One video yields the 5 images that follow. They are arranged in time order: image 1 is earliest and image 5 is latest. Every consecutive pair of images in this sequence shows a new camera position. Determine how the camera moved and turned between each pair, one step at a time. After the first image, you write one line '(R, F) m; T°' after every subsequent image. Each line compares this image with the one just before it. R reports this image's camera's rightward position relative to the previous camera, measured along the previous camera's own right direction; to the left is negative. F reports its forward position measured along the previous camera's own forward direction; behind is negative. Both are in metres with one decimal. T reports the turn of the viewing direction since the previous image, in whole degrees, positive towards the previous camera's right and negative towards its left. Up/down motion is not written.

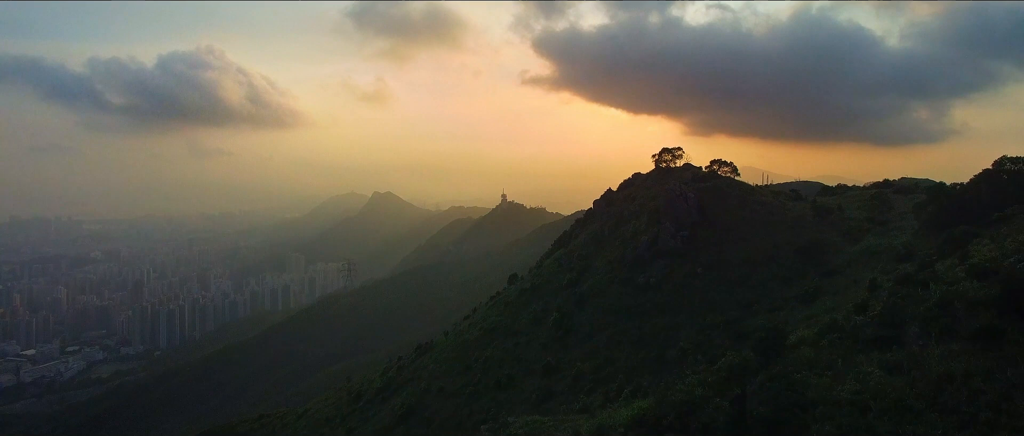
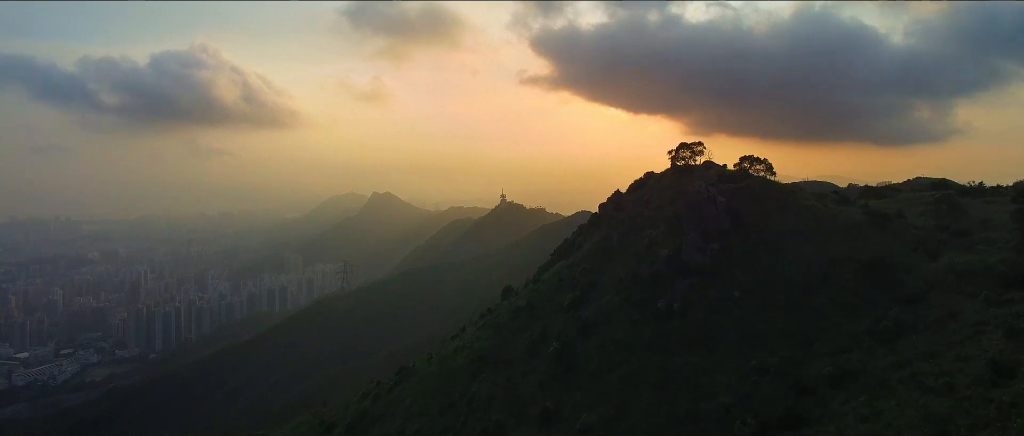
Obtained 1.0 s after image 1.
(+0.1, +1.1) m; 0°
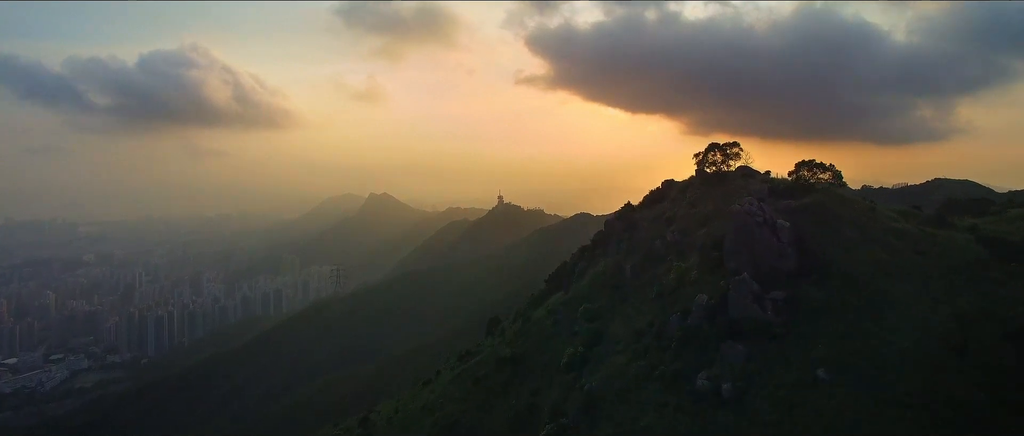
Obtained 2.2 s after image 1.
(+0.1, +1.5) m; 0°
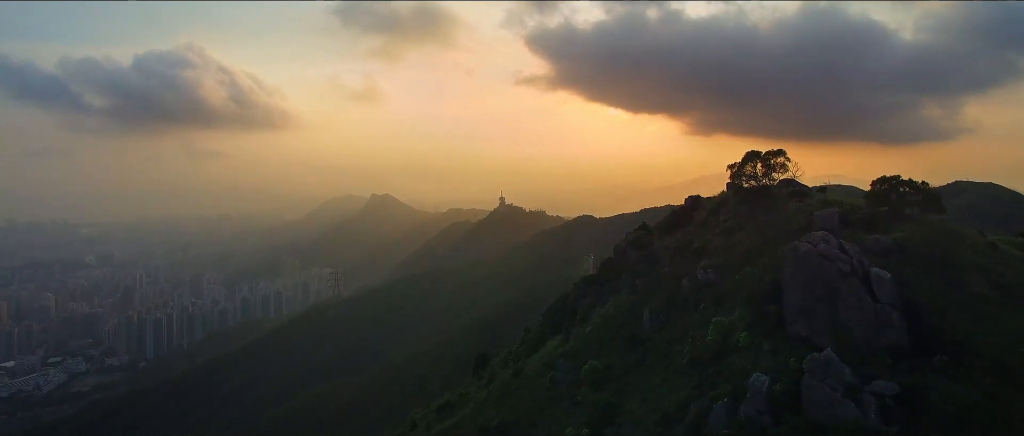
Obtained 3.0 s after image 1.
(+0.1, +1.0) m; 0°
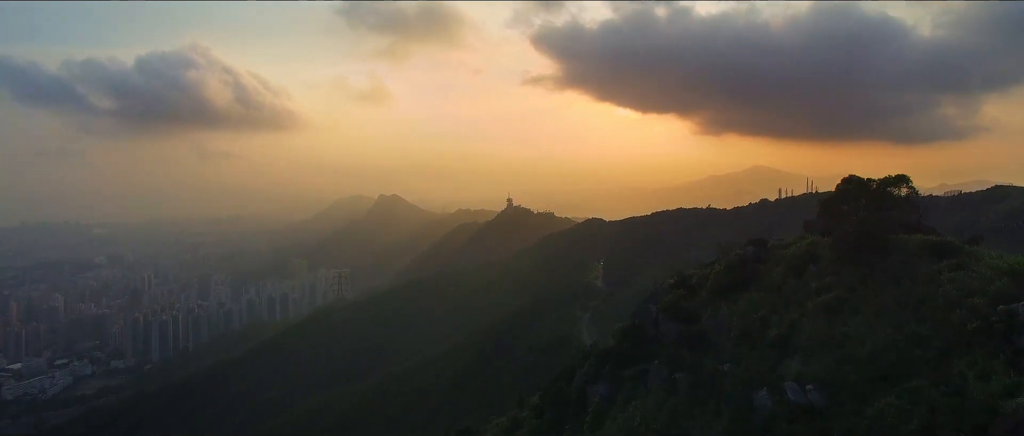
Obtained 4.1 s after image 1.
(+0.1, +1.2) m; -1°
